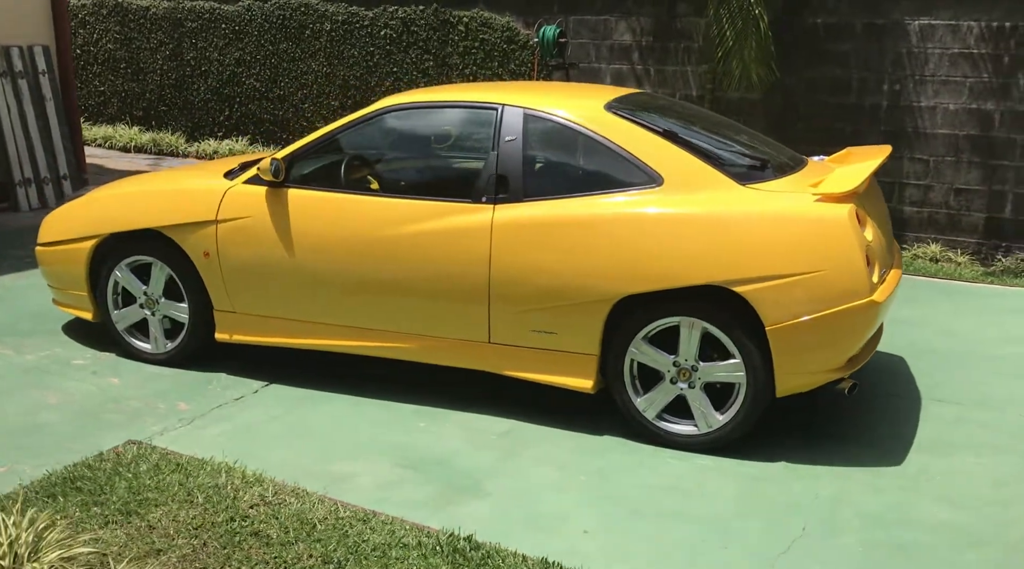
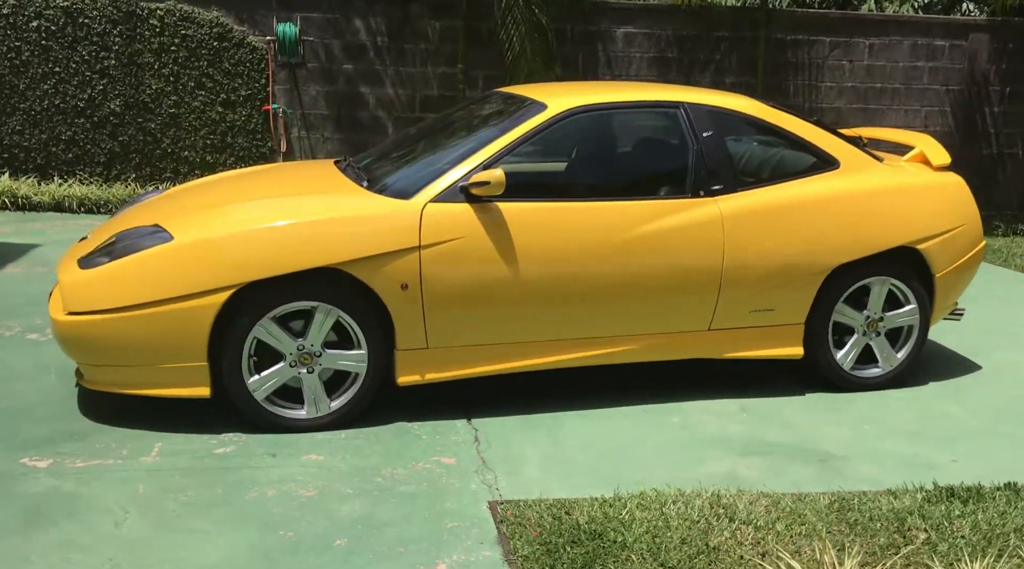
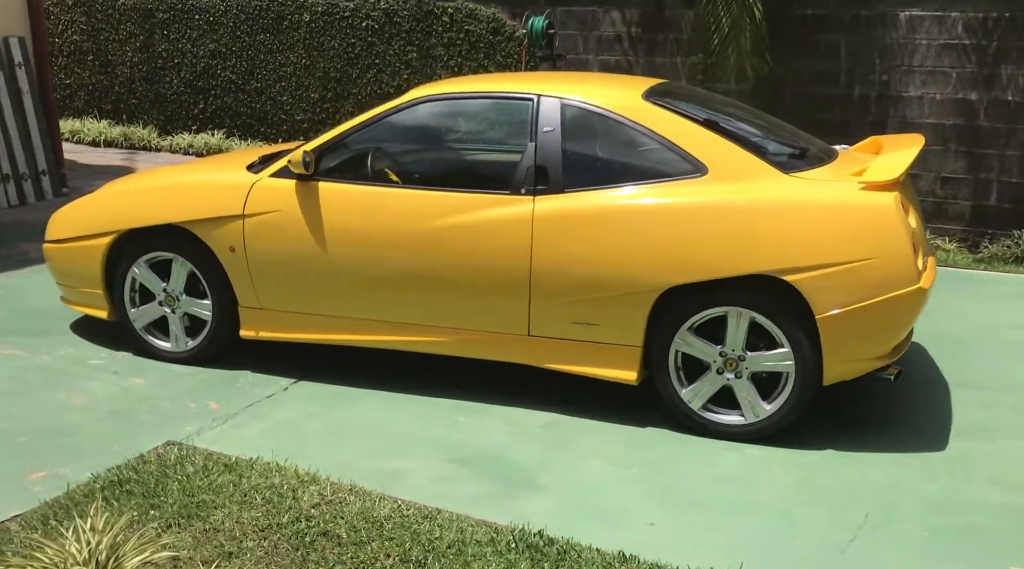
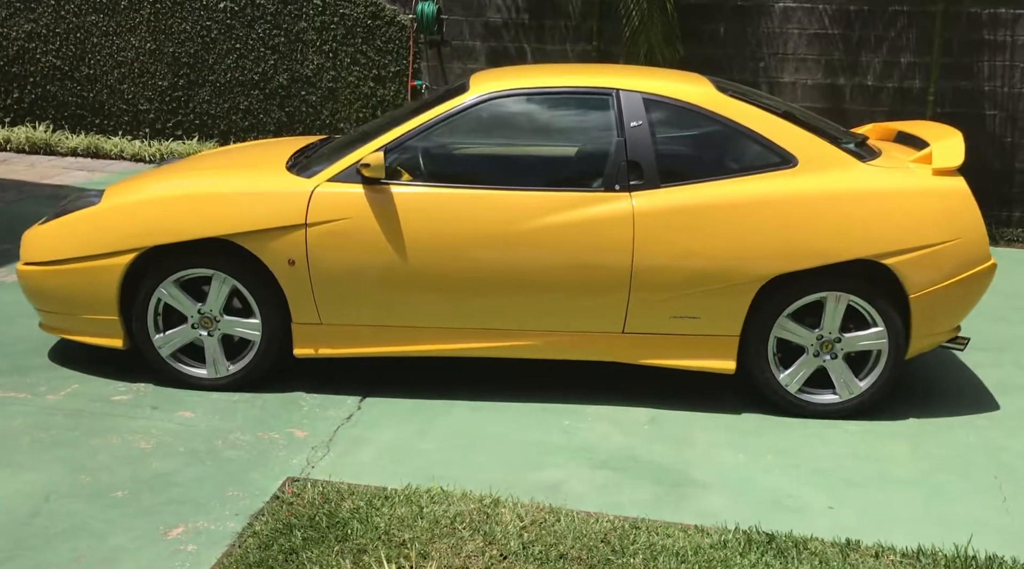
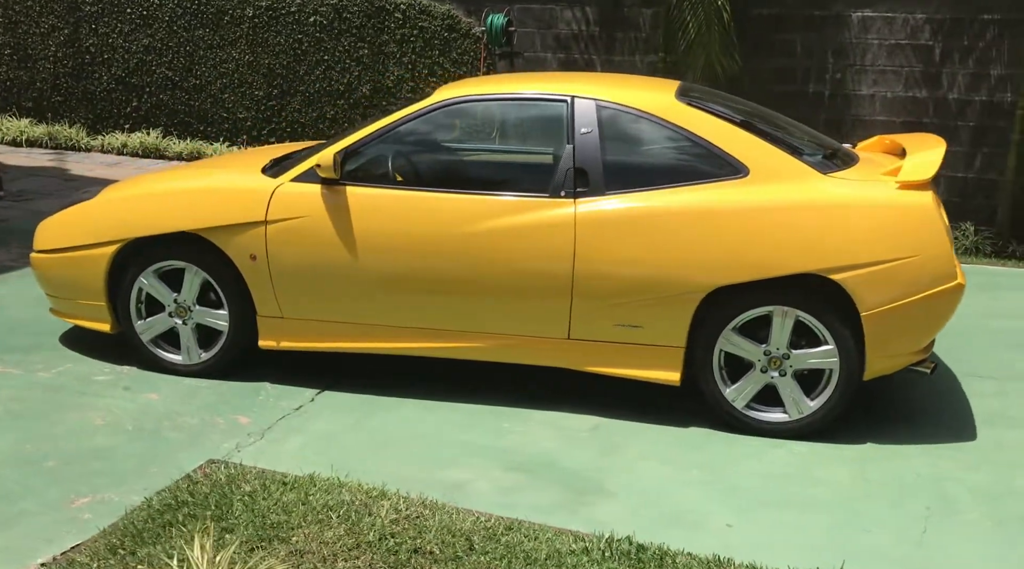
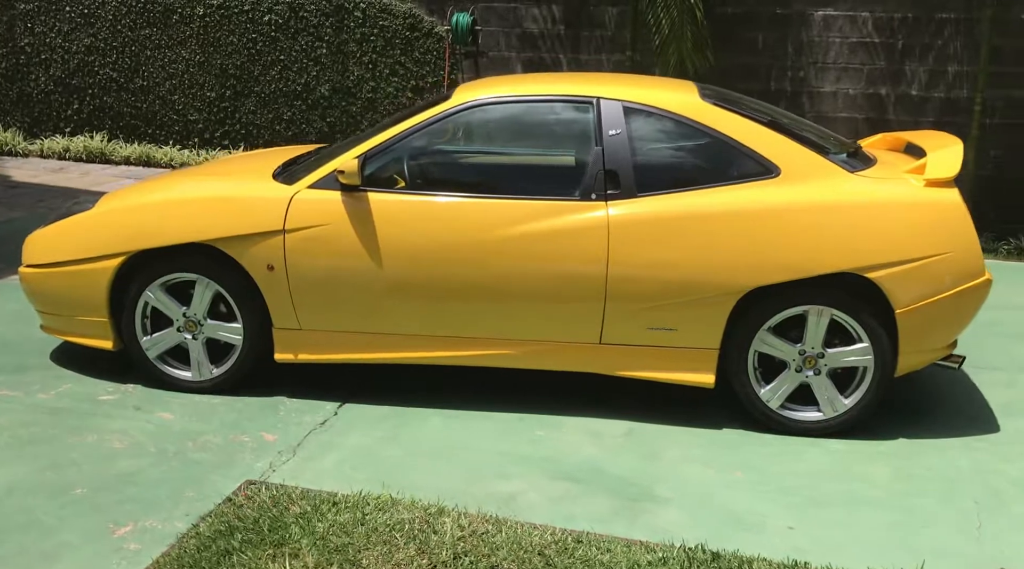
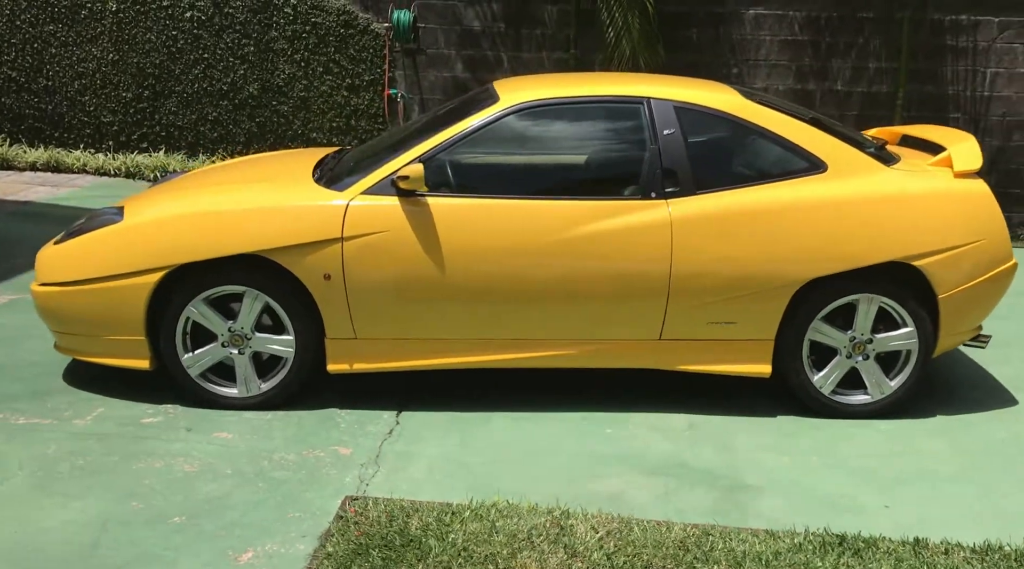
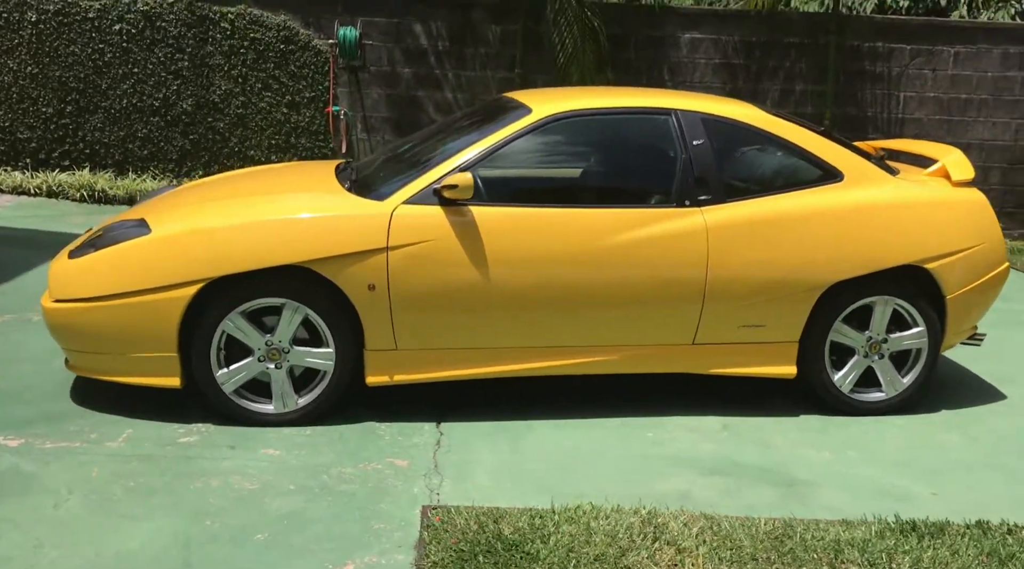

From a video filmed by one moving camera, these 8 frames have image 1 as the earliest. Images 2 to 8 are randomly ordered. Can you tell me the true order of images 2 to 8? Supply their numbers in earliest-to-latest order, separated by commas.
3, 5, 6, 4, 7, 8, 2
